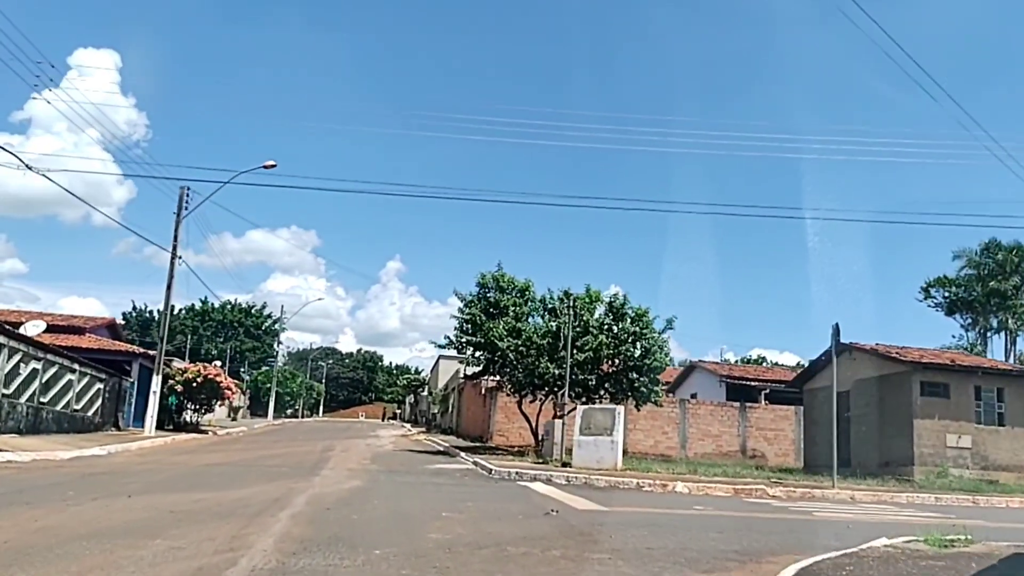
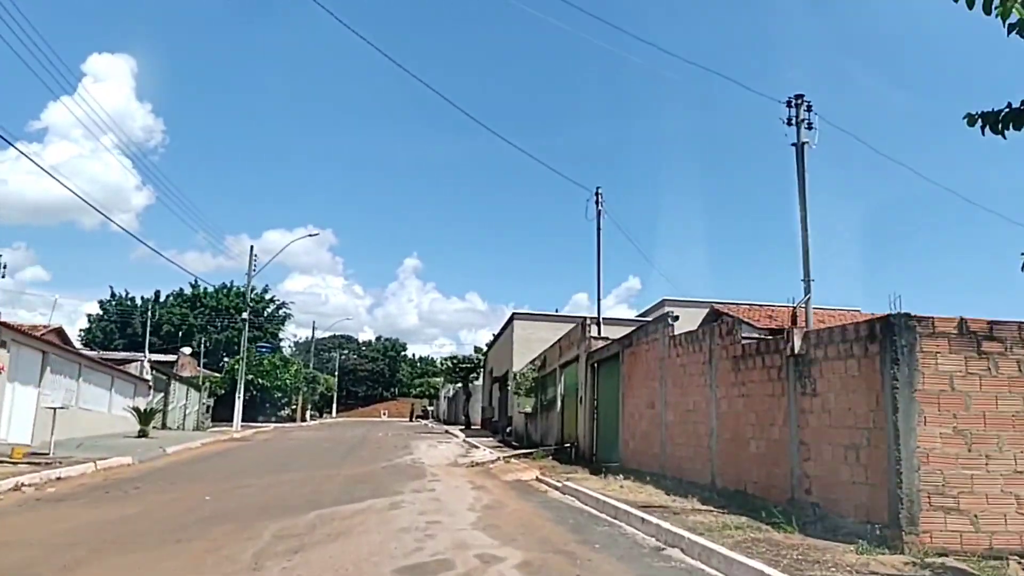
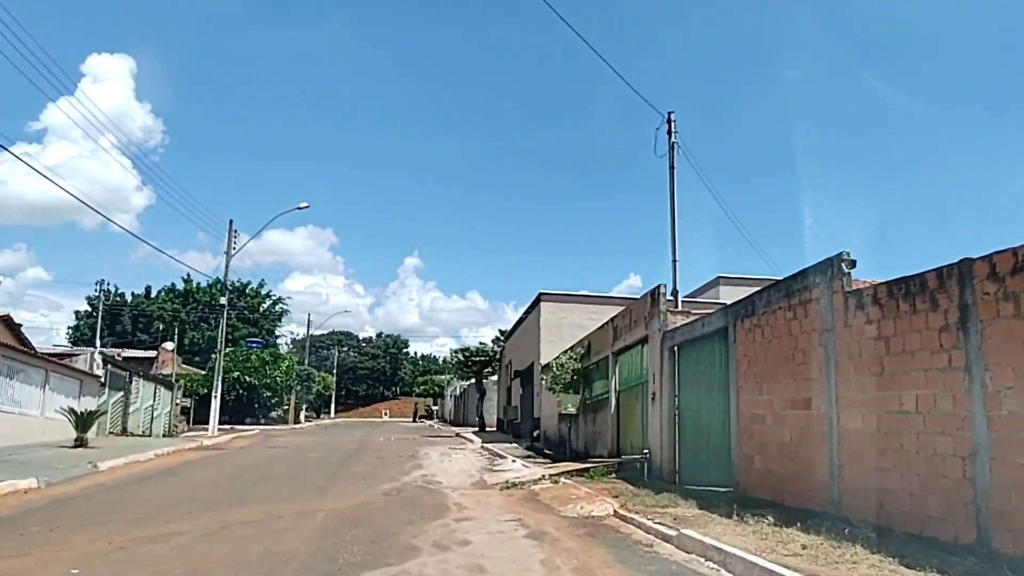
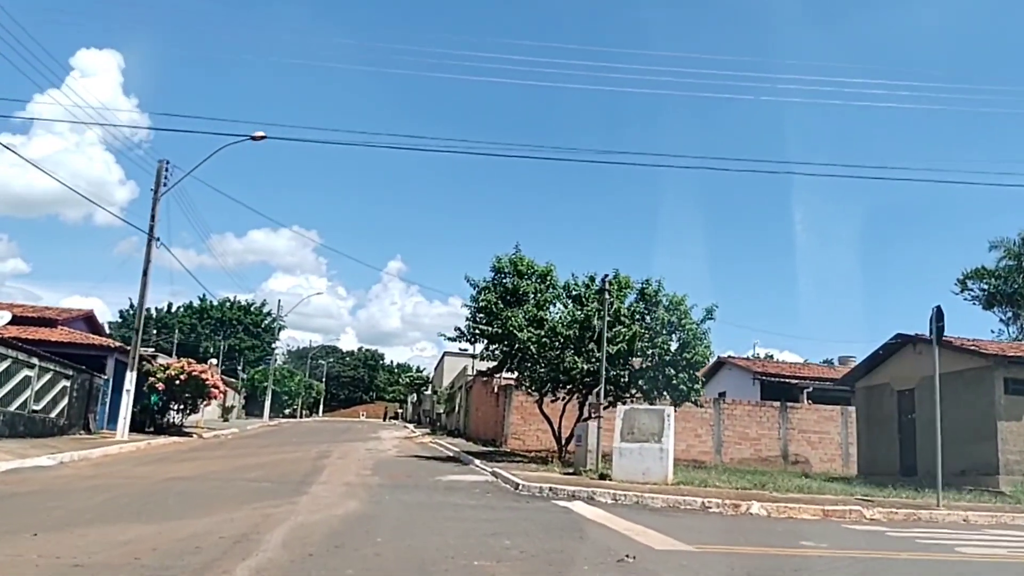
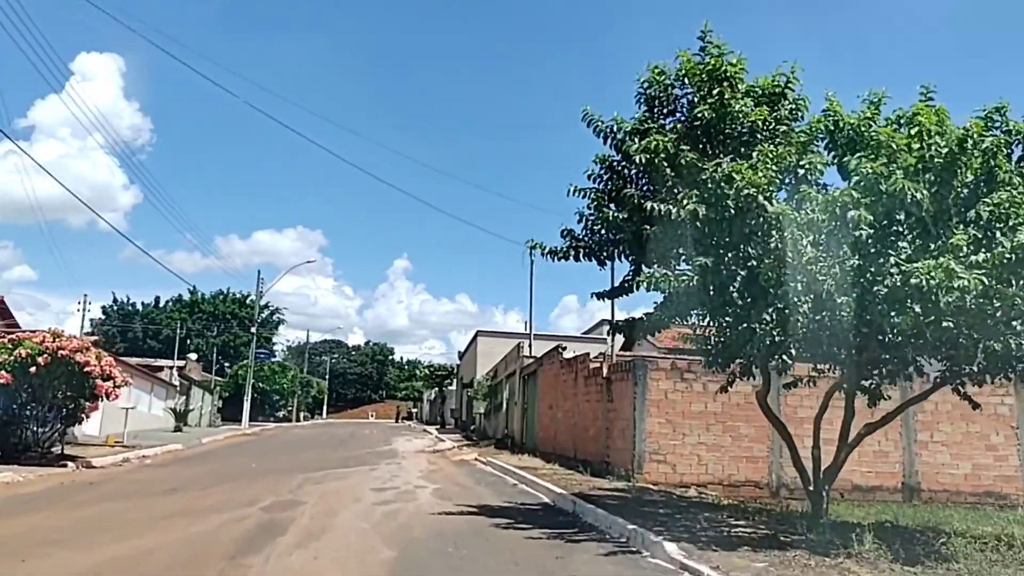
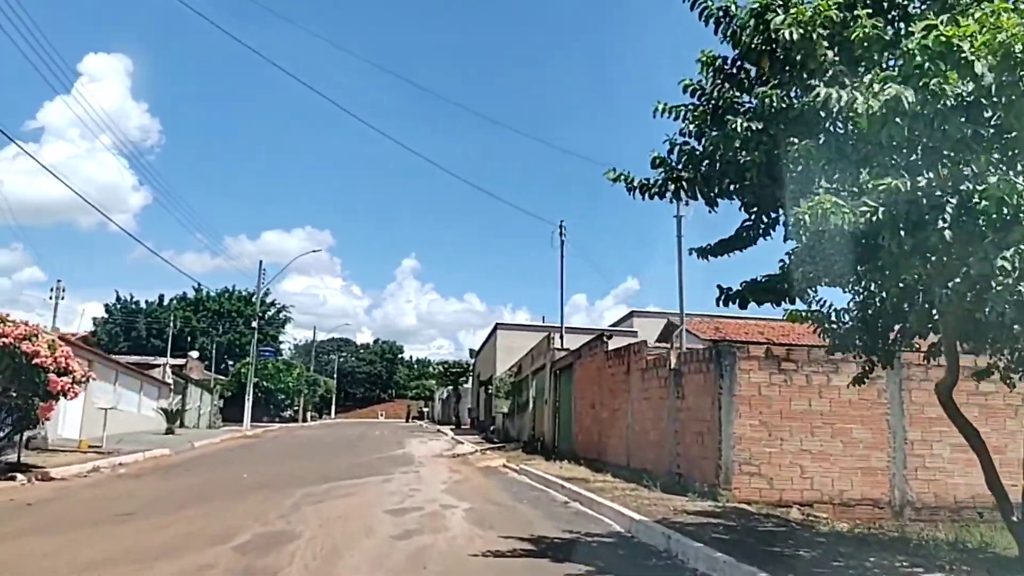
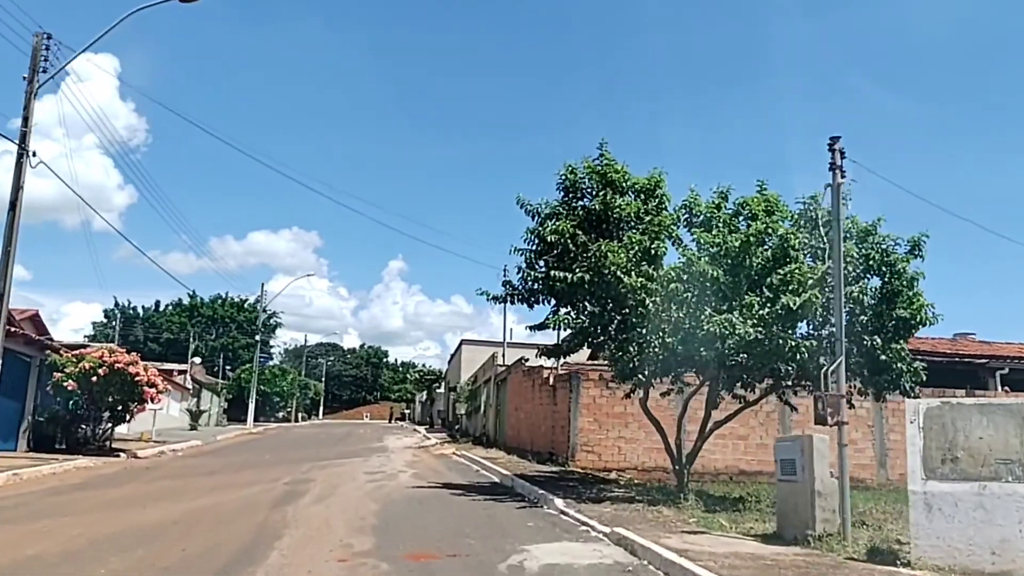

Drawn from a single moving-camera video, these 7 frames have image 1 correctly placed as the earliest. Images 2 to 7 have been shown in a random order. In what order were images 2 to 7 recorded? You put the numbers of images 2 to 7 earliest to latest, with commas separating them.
4, 7, 5, 6, 2, 3
